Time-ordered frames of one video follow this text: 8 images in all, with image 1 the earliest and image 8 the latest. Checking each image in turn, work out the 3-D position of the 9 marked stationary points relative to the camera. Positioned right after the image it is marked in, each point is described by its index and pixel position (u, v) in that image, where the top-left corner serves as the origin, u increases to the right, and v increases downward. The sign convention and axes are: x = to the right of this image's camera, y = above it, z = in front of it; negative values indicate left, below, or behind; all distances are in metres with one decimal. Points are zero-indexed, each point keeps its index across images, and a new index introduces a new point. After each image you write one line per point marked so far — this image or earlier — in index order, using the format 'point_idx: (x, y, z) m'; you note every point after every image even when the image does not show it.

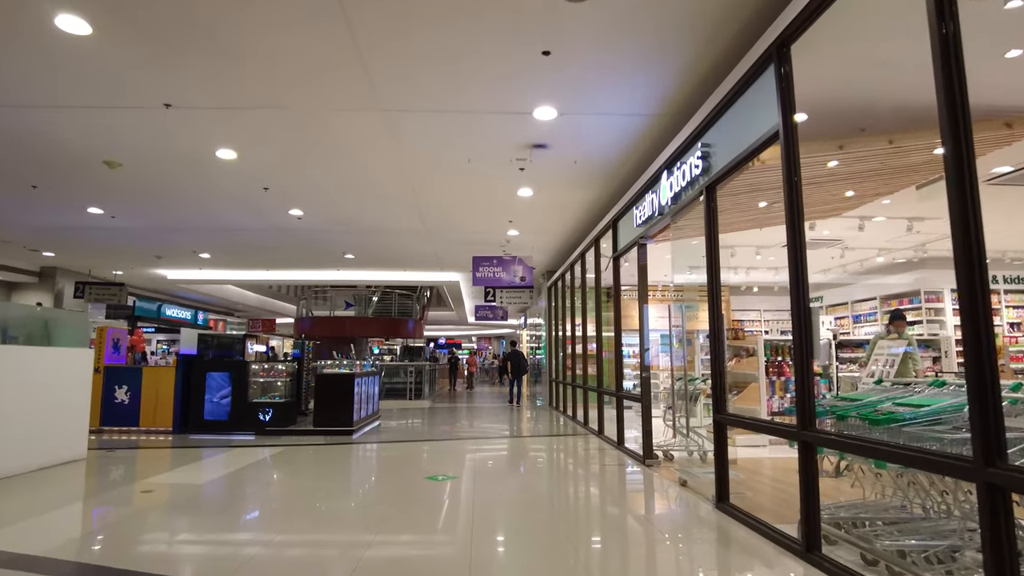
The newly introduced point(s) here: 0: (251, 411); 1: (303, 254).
0: (-2.8, -1.3, +7.3) m
1: (-3.2, +0.5, +10.3) m
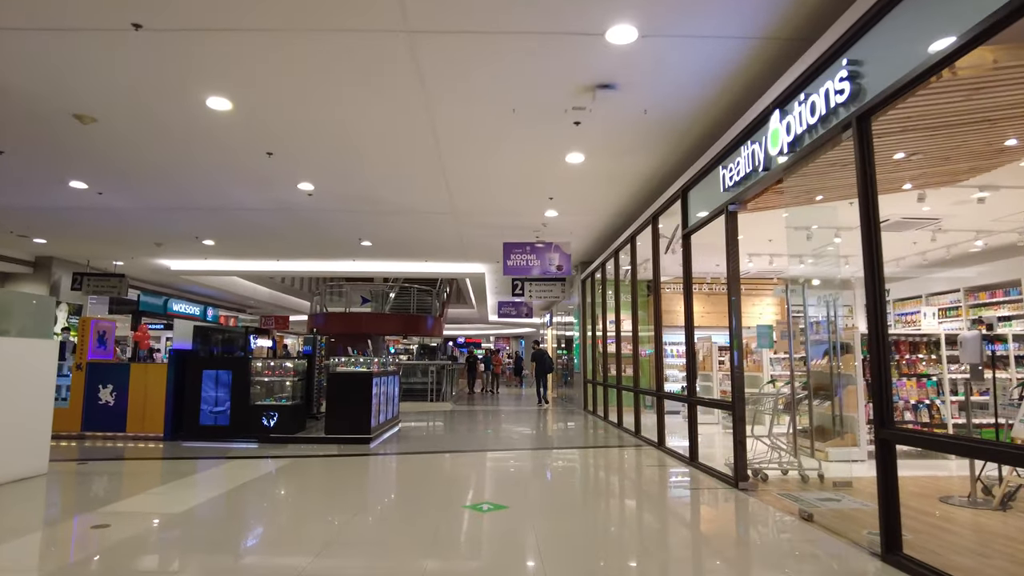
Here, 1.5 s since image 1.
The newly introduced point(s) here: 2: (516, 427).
0: (-2.4, -1.2, +6.4) m
1: (-2.7, +0.7, +9.3) m
2: (+0.1, -2.1, +10.4) m
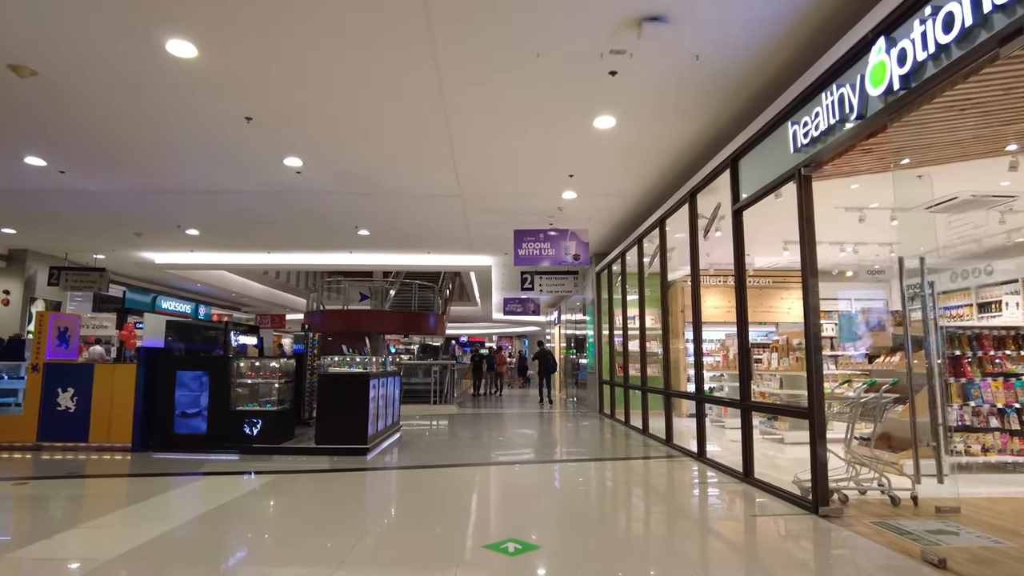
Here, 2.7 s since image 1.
0: (-2.3, -1.1, +5.6) m
1: (-2.6, +0.8, +8.5) m
2: (+0.2, -2.0, +9.6) m
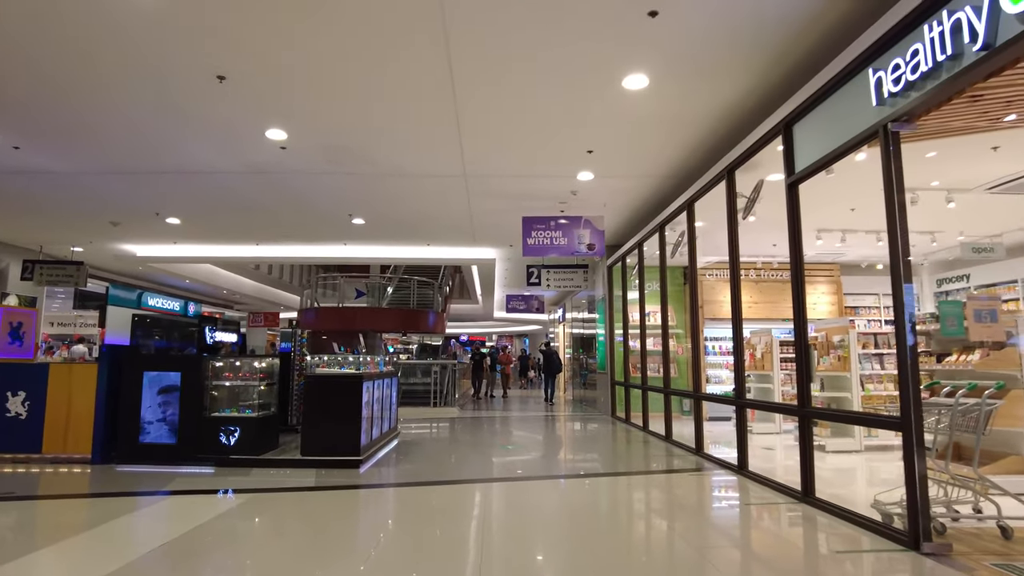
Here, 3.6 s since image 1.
0: (-2.2, -1.0, +4.9) m
1: (-2.5, +0.8, +7.9) m
2: (+0.3, -1.9, +9.0) m
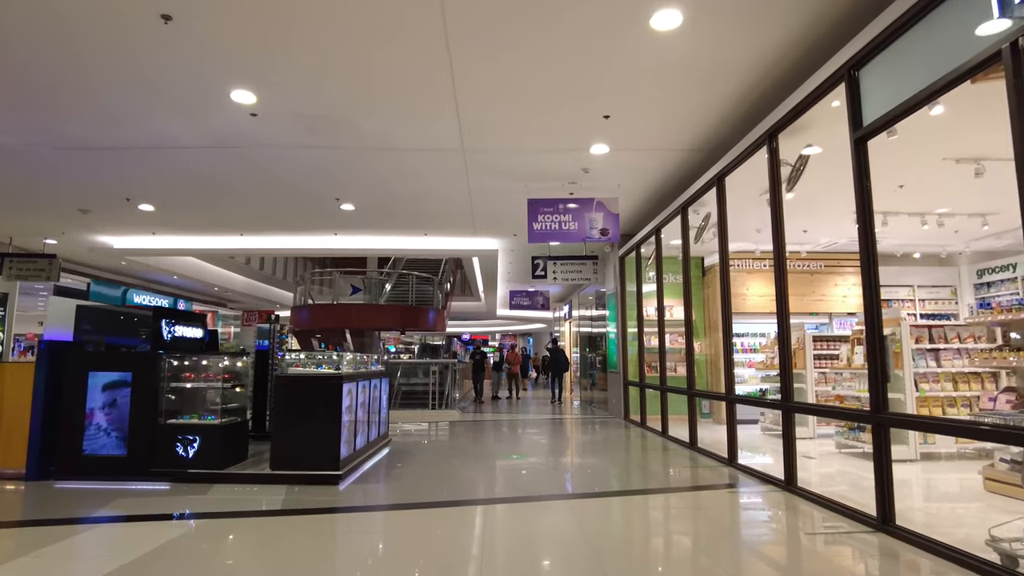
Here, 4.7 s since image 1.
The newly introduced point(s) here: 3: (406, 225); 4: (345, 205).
0: (-2.2, -1.0, +4.2) m
1: (-2.4, +0.9, +7.2) m
2: (+0.3, -1.8, +8.2) m
3: (-1.3, +0.8, +8.3) m
4: (-1.8, +0.9, +7.3) m
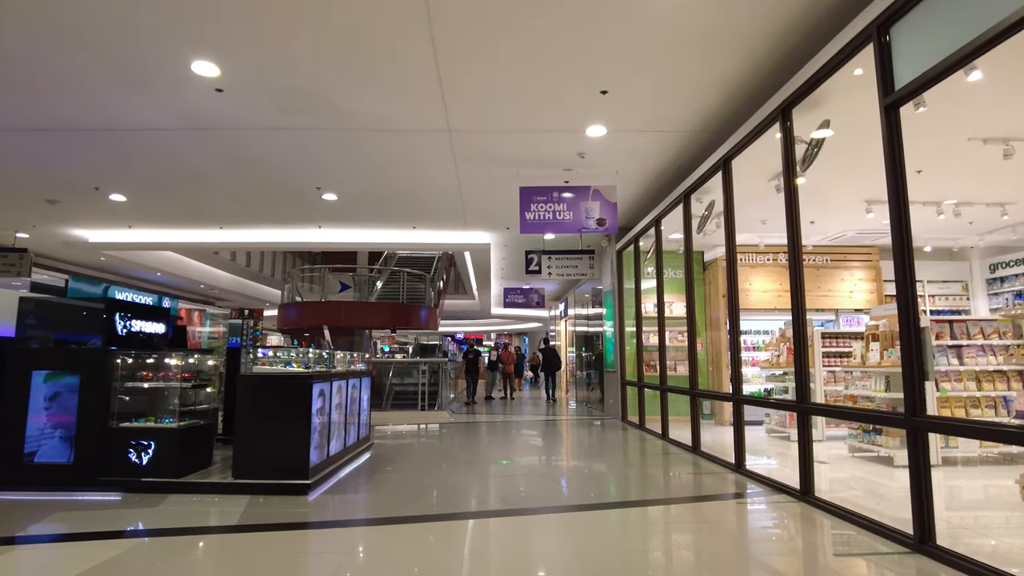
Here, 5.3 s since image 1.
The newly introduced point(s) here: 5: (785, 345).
0: (-2.2, -0.9, +3.8) m
1: (-2.5, +1.0, +6.8) m
2: (+0.3, -1.8, +7.9) m
3: (-1.4, +0.8, +7.9) m
4: (-1.9, +0.9, +6.9) m
5: (+2.3, -0.5, +5.7) m
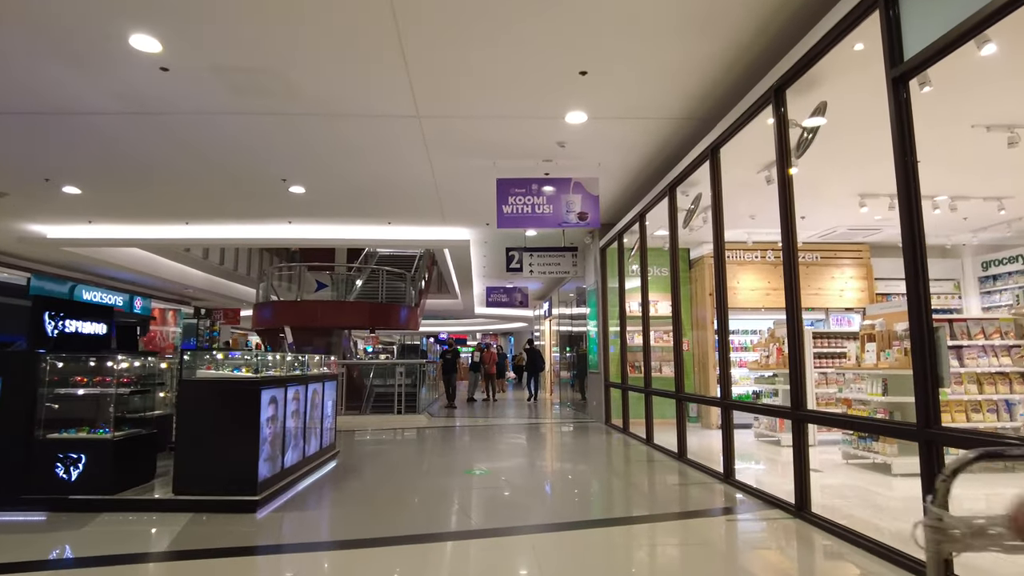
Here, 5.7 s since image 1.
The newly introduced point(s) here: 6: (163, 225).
0: (-2.4, -0.9, +3.5) m
1: (-2.7, +1.0, +6.4) m
2: (0.0, -1.8, +7.5) m
3: (-1.6, +0.8, +7.5) m
4: (-2.1, +1.0, +6.5) m
5: (+2.1, -0.5, +5.4) m
6: (-4.3, +0.8, +8.3) m
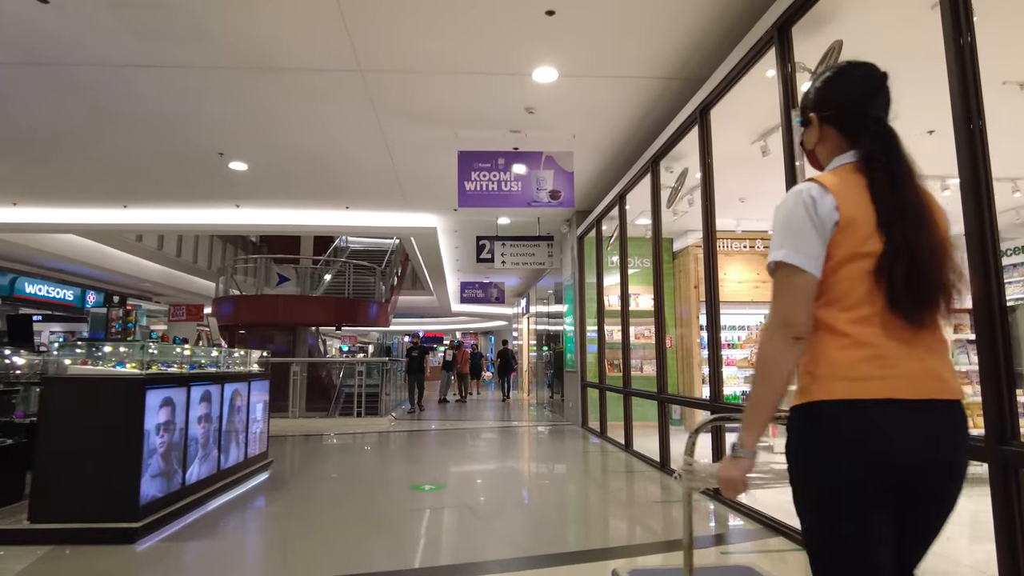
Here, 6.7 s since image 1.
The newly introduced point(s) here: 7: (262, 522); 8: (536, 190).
0: (-2.6, -0.8, +2.8) m
1: (-3.0, +1.1, +5.7) m
2: (-0.3, -1.7, +6.9) m
3: (-1.9, +0.9, +6.8) m
4: (-2.4, +1.1, +5.8) m
5: (+1.8, -0.4, +4.8) m
6: (-4.6, +0.9, +7.6) m
7: (-1.3, -1.2, +3.4) m
8: (+0.2, +0.7, +5.0) m
